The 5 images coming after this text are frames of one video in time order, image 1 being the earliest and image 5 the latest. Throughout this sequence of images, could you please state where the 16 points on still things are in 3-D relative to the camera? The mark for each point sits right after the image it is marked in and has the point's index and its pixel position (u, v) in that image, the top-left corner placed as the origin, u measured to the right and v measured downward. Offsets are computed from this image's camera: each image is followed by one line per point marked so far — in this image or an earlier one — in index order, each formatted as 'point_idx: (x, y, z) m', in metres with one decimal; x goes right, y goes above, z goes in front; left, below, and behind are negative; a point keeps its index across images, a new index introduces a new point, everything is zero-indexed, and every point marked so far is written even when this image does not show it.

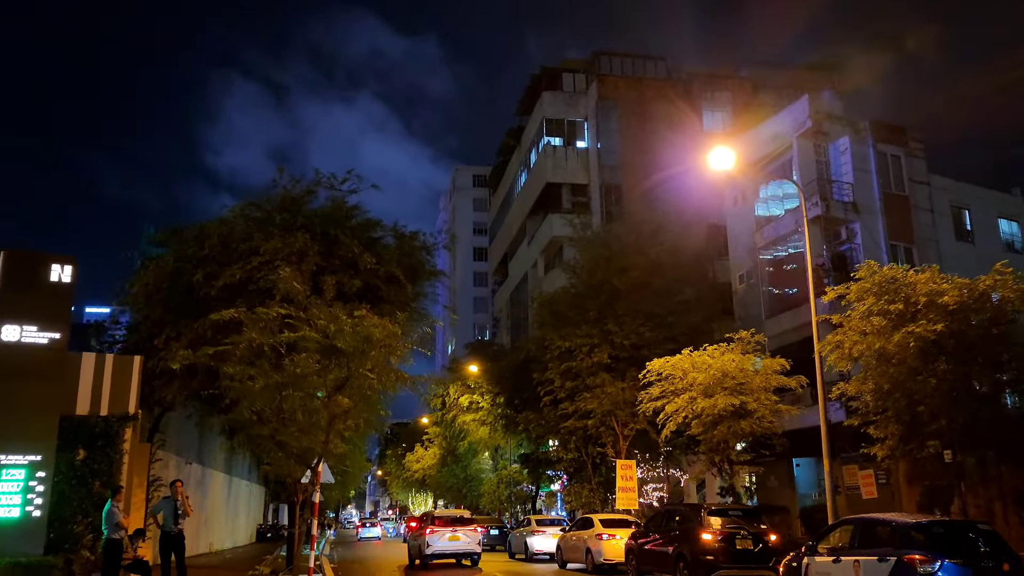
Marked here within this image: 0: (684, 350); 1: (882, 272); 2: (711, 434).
0: (+4.2, -1.5, +19.8) m
1: (+6.1, +0.3, +13.5) m
2: (+4.6, -3.4, +19.1) m
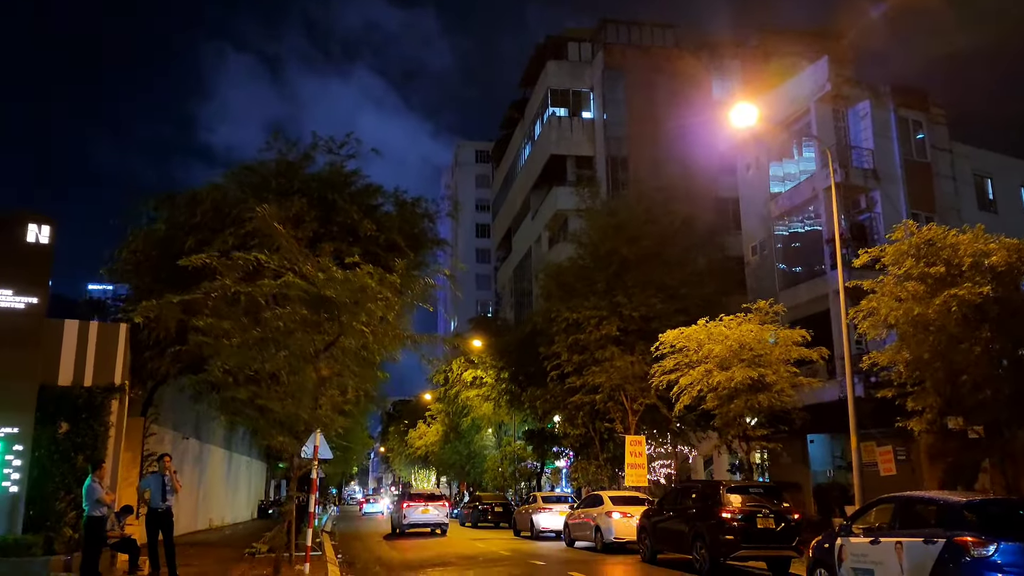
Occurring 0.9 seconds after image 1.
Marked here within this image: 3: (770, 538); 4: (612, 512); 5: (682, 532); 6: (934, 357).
0: (+4.3, -0.7, +18.9) m
1: (+6.2, +0.8, +12.5) m
2: (+4.7, -2.7, +18.2) m
3: (+4.5, -4.3, +14.3) m
4: (+2.4, -5.3, +19.4) m
5: (+3.2, -4.6, +15.7) m
6: (+6.3, -1.0, +12.2) m
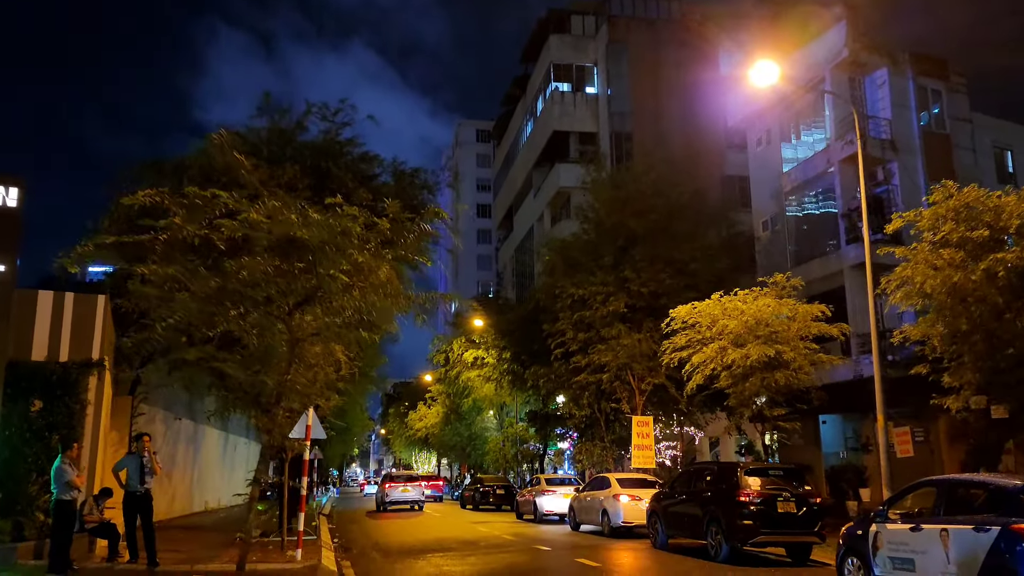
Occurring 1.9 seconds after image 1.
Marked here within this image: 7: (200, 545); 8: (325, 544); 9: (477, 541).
0: (+4.4, -0.1, +18.0) m
1: (+6.3, +1.3, +11.5) m
2: (+4.8, -2.1, +17.3) m
3: (+4.6, -3.8, +13.4) m
4: (+2.4, -4.7, +18.6) m
5: (+3.3, -4.1, +14.8) m
6: (+6.3, -0.6, +11.3) m
7: (-6.6, -5.4, +17.4) m
8: (-4.0, -5.5, +17.7) m
9: (-0.8, -5.7, +18.6) m
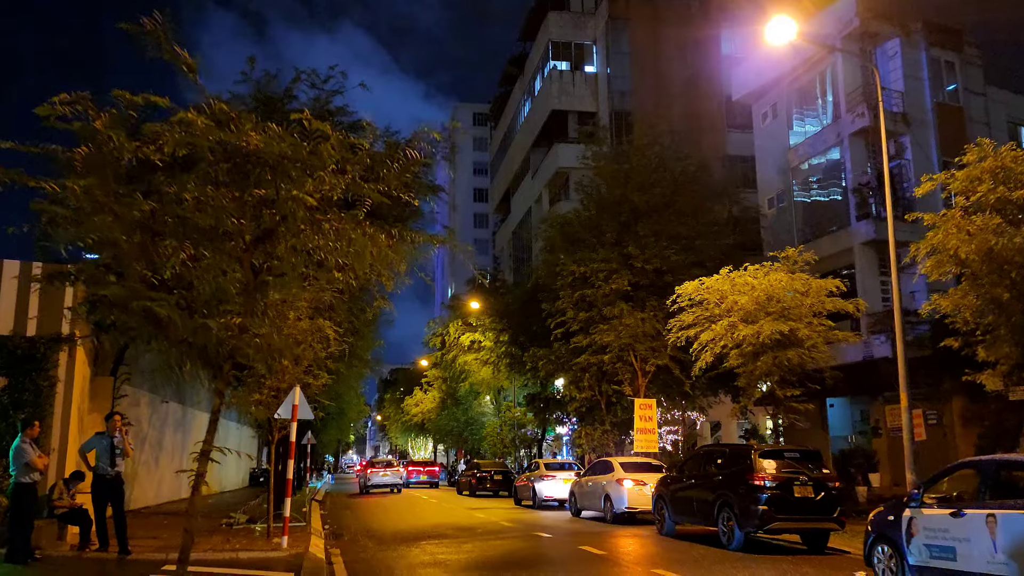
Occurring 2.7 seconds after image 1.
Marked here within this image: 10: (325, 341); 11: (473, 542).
0: (+4.4, +0.4, +17.1) m
1: (+6.3, +1.7, +10.7) m
2: (+4.8, -1.6, +16.5) m
3: (+4.6, -3.4, +12.6) m
4: (+2.4, -4.1, +17.8) m
5: (+3.3, -3.6, +14.0) m
6: (+6.3, -0.1, +10.4) m
7: (-6.6, -4.9, +16.6) m
8: (-4.0, -5.0, +16.9) m
9: (-0.8, -5.2, +17.8) m
10: (-3.7, -1.0, +16.3) m
11: (-0.7, -4.7, +15.2) m
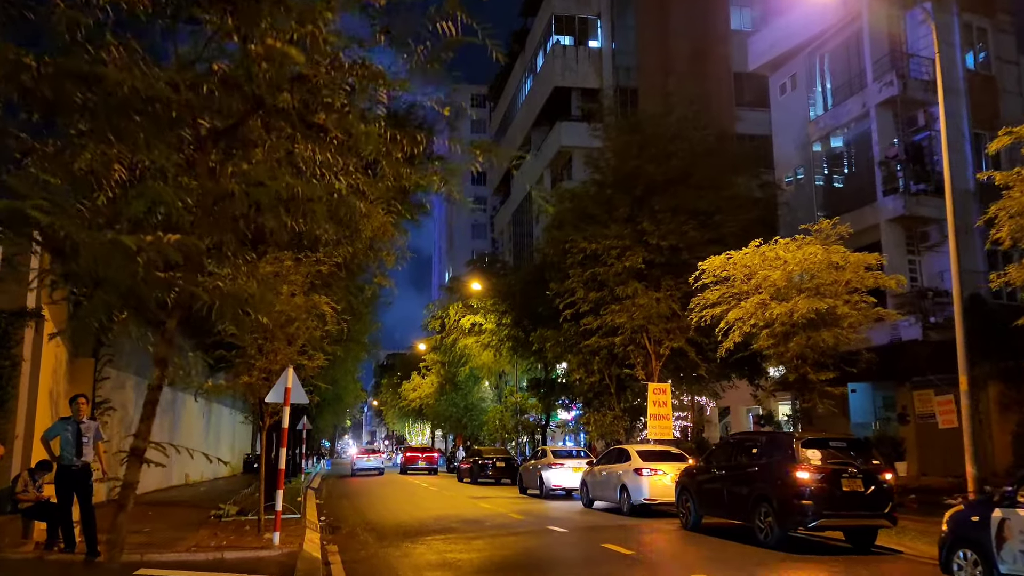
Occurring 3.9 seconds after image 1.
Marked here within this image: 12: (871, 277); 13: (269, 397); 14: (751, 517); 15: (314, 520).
0: (+4.6, +0.9, +15.8) m
1: (+6.5, +2.1, +9.4) m
2: (+5.0, -1.1, +15.2) m
3: (+4.8, -3.0, +11.4) m
4: (+2.6, -3.6, +16.5) m
5: (+3.5, -3.2, +12.8) m
6: (+6.6, +0.2, +9.1) m
7: (-6.4, -4.4, +15.3) m
8: (-3.8, -4.5, +15.6) m
9: (-0.6, -4.7, +16.6) m
10: (-3.5, -0.6, +14.9) m
11: (-0.5, -4.2, +14.0) m
12: (+6.5, +0.2, +15.0) m
13: (-3.7, -1.7, +12.5) m
14: (+3.6, -3.5, +12.4) m
15: (-4.1, -4.8, +17.0) m
